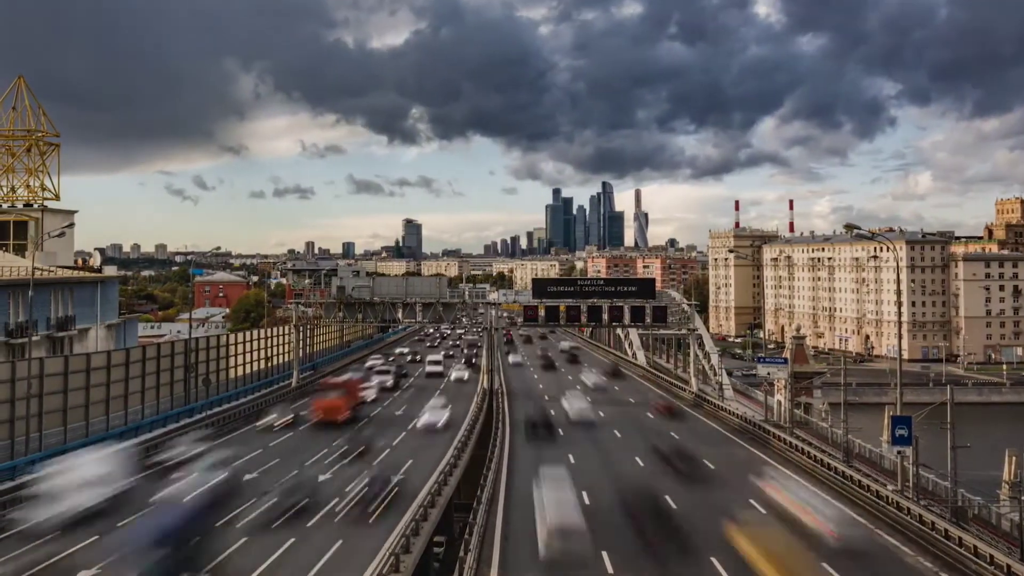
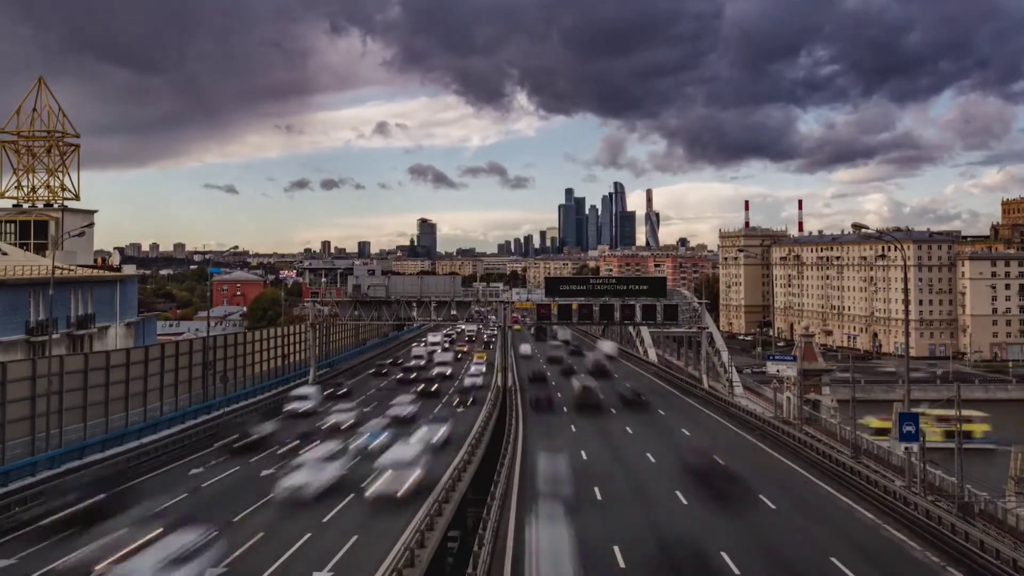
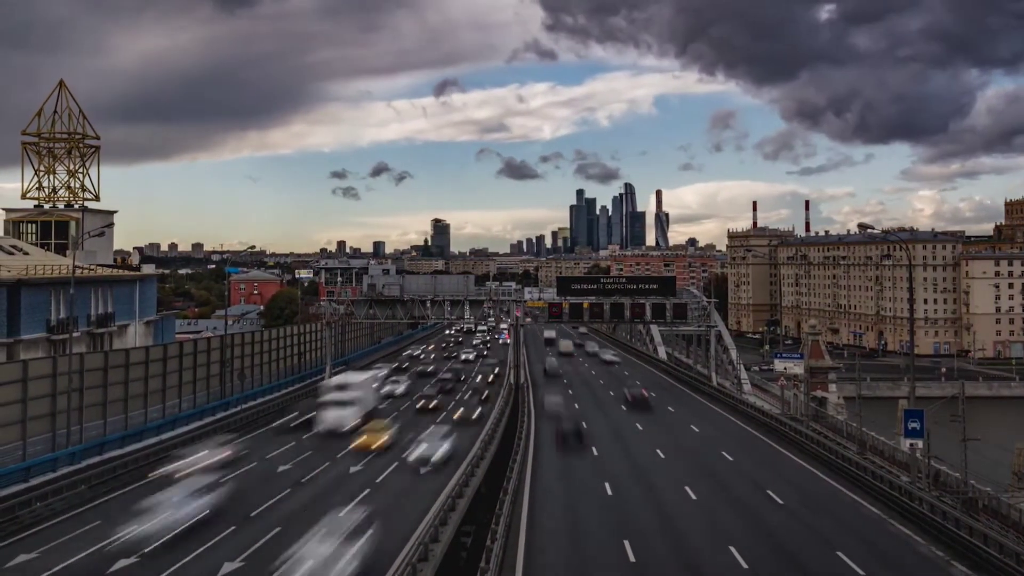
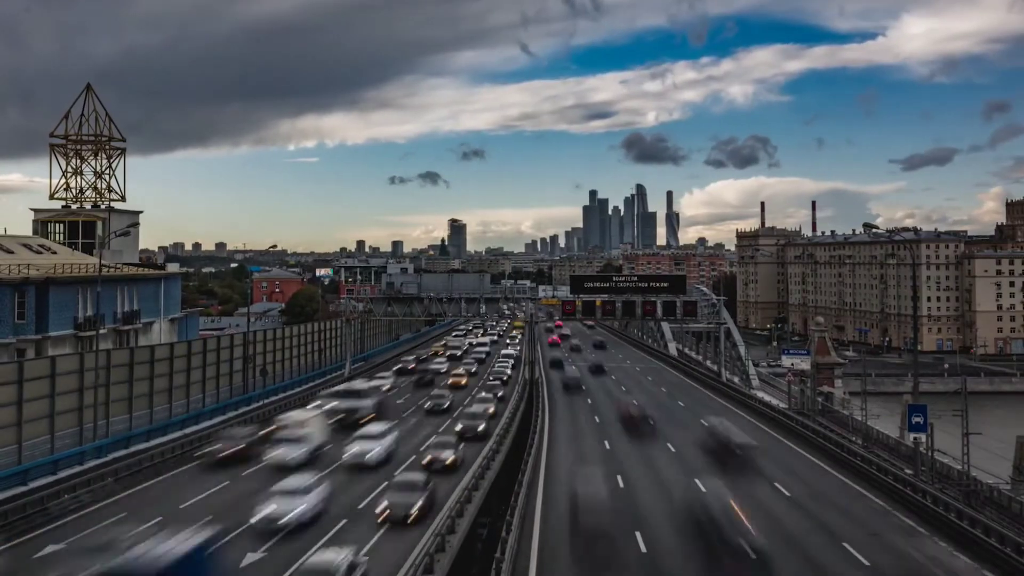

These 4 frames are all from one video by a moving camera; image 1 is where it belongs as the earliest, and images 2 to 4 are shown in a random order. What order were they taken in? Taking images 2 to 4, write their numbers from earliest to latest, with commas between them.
2, 3, 4
